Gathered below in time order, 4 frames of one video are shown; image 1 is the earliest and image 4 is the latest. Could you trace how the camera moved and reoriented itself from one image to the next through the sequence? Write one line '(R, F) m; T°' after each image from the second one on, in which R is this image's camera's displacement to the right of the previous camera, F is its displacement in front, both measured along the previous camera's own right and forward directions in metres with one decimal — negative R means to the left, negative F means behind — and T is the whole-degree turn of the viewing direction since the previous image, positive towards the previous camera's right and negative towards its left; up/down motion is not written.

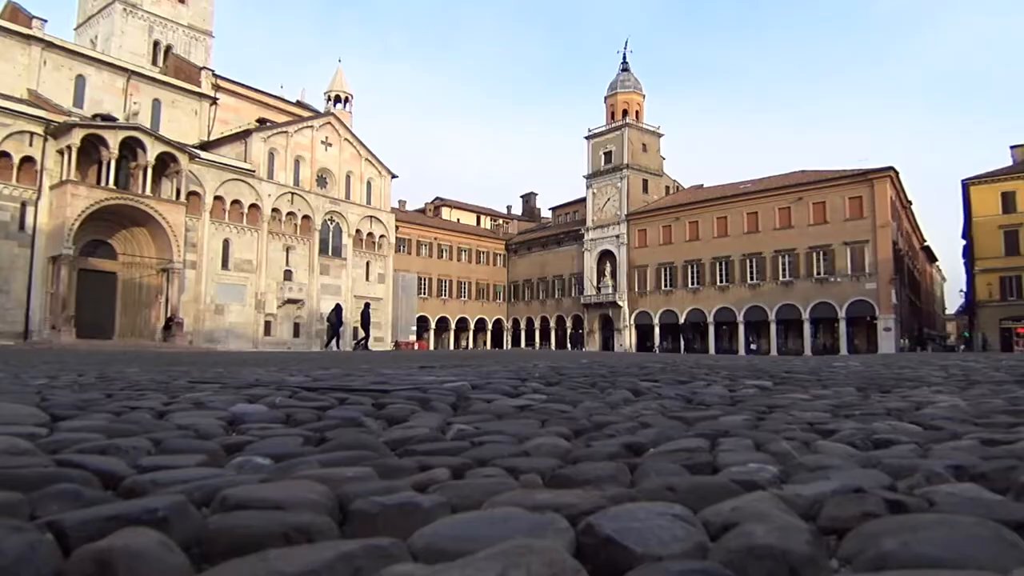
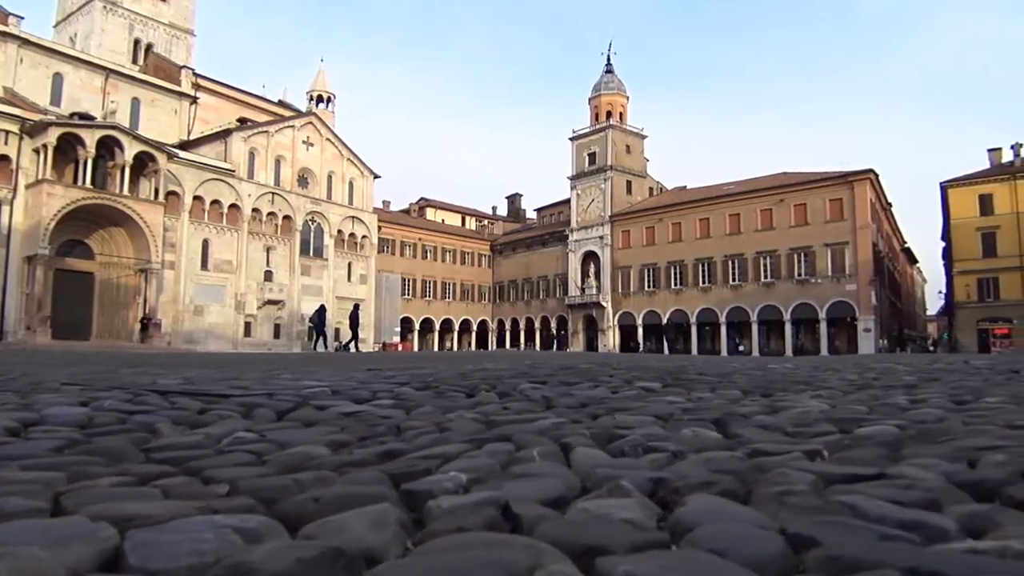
(+0.8, +0.1) m; +1°
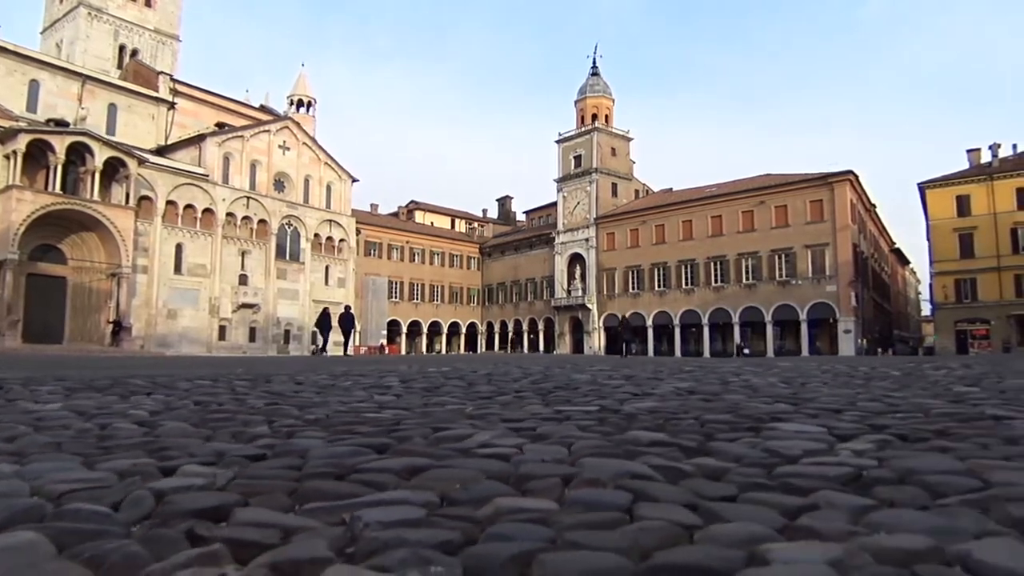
(+5.4, -0.6) m; -1°
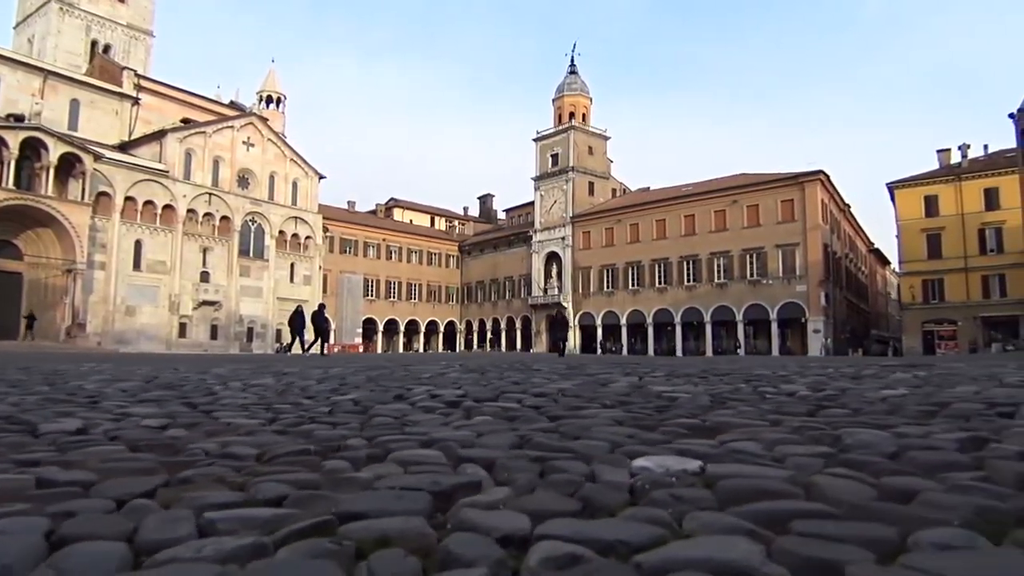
(+5.5, +0.4) m; 0°
